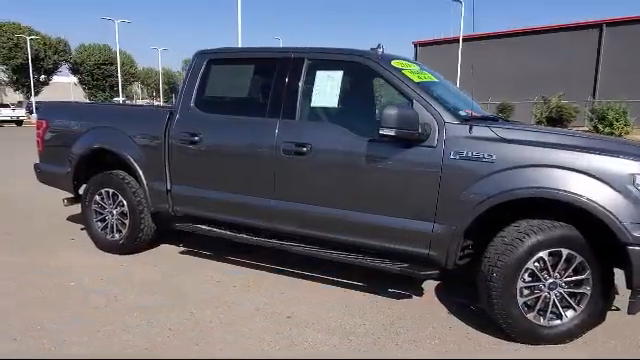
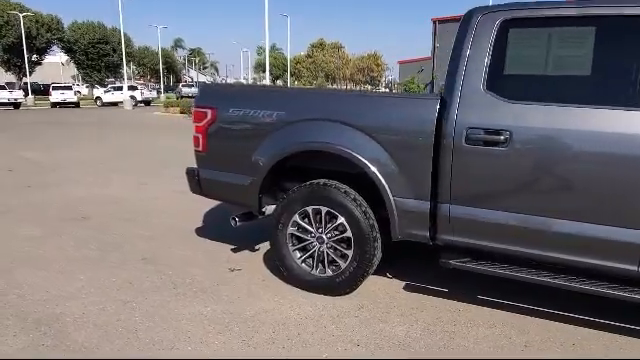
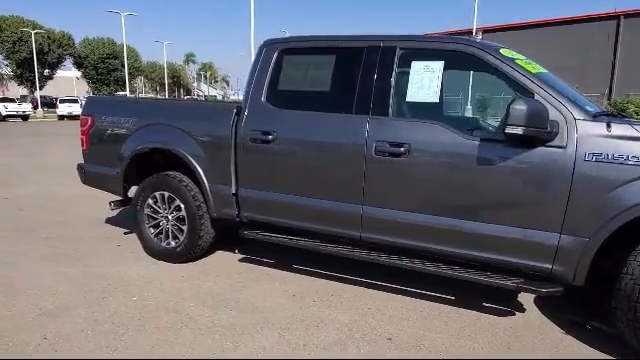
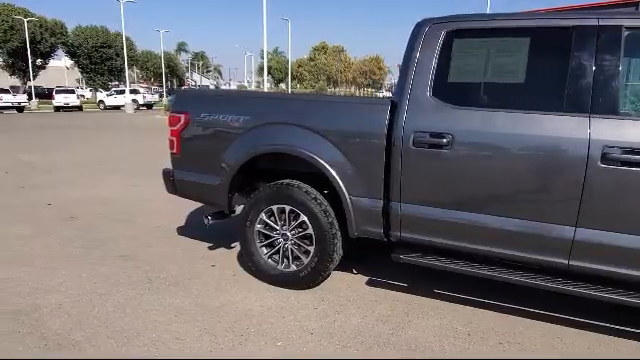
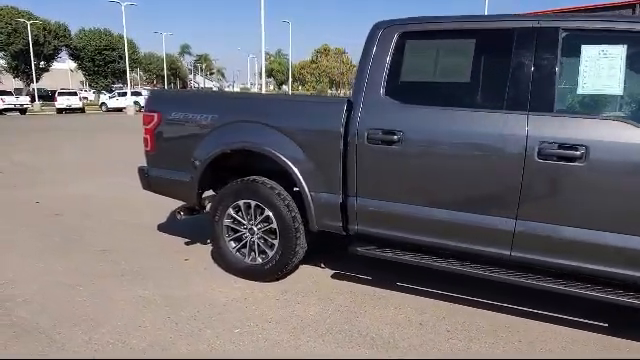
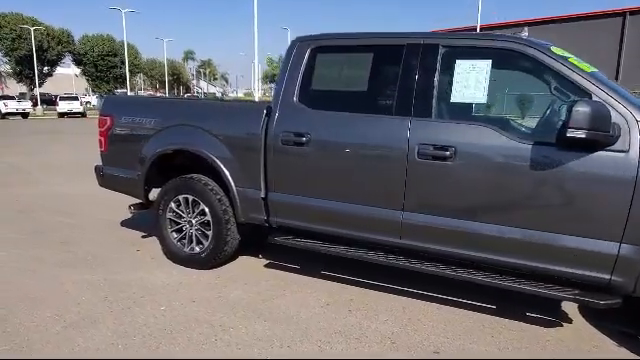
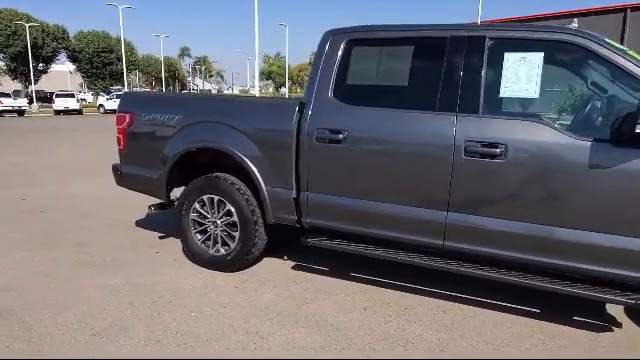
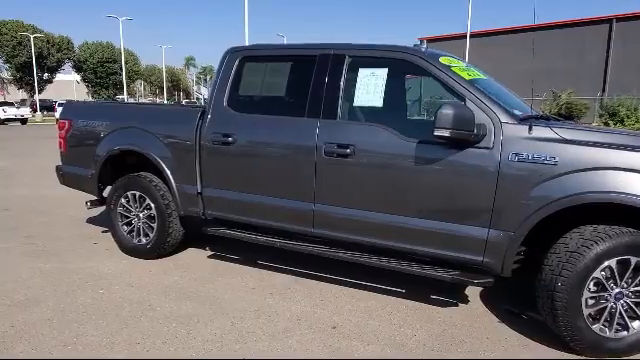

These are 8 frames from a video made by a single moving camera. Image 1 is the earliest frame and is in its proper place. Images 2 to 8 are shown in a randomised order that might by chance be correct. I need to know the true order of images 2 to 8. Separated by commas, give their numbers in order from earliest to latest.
8, 3, 6, 7, 5, 4, 2
